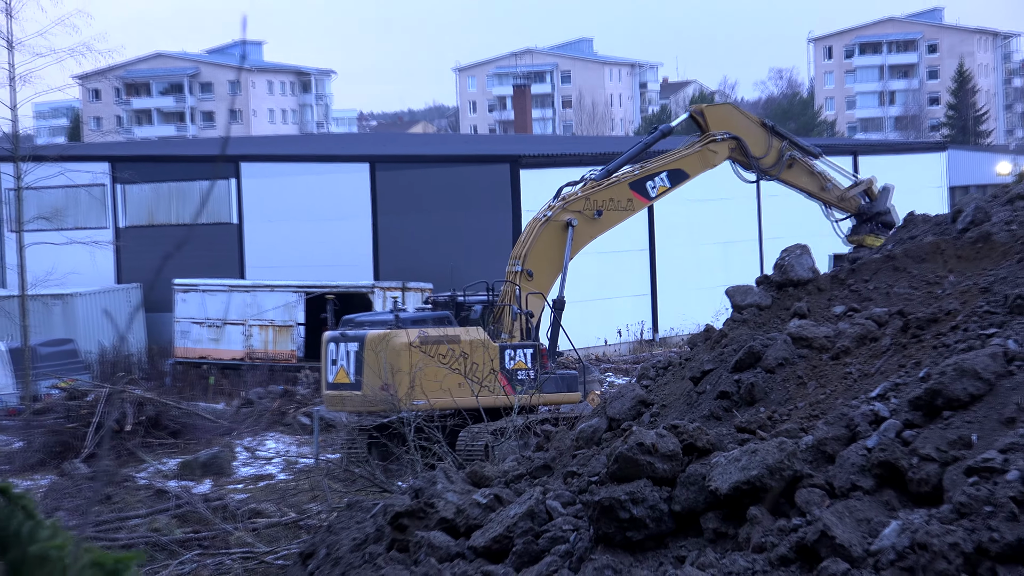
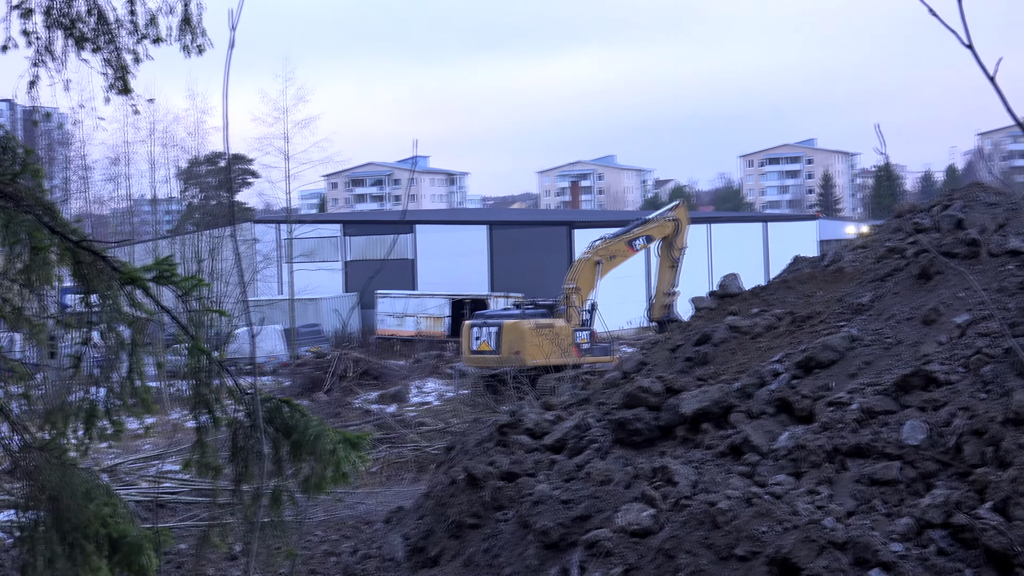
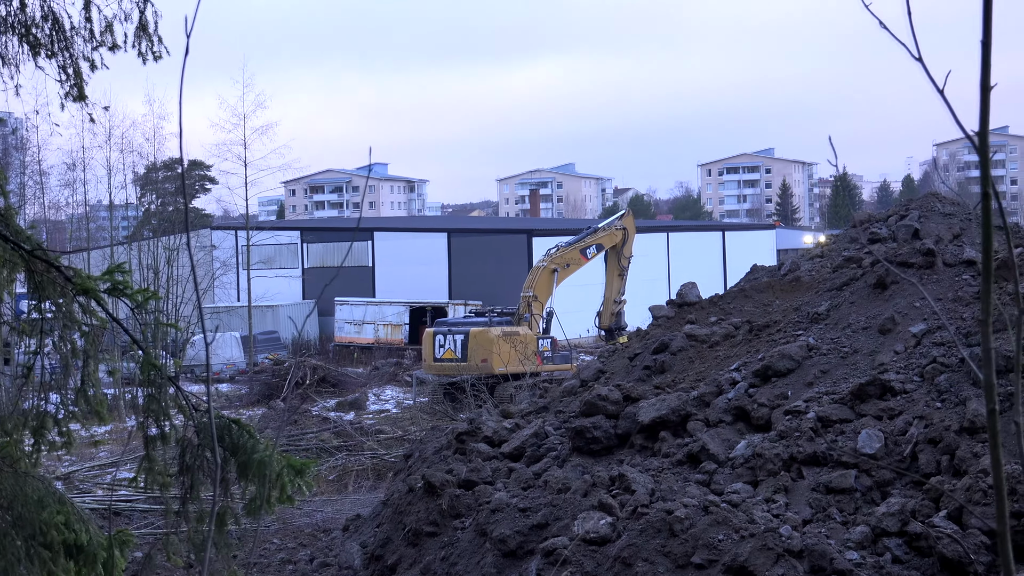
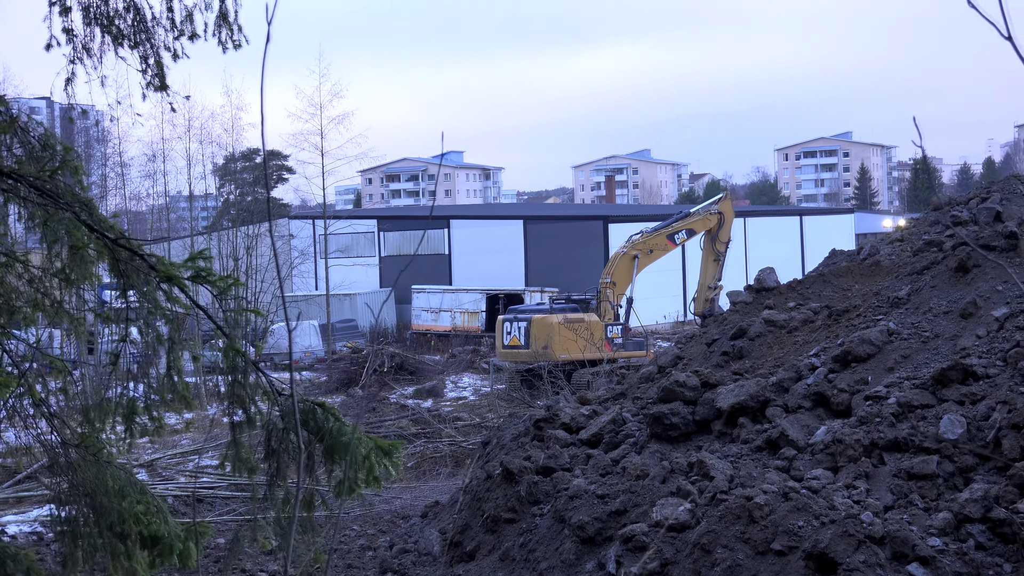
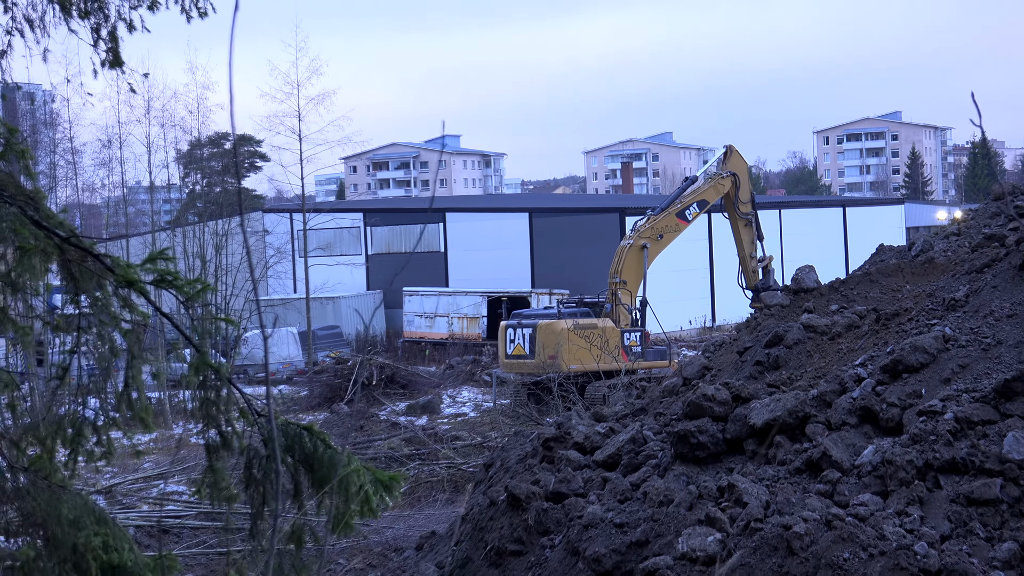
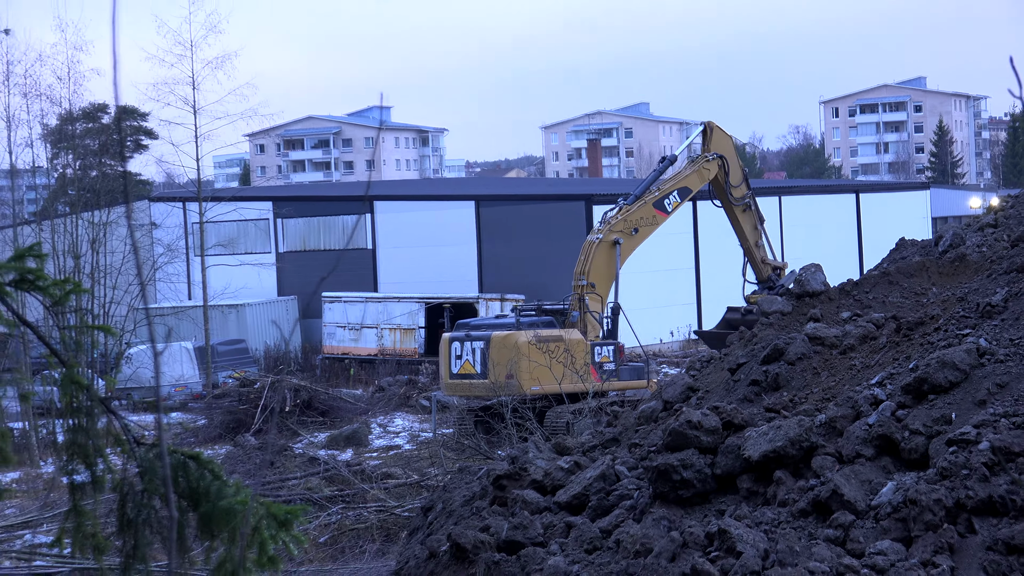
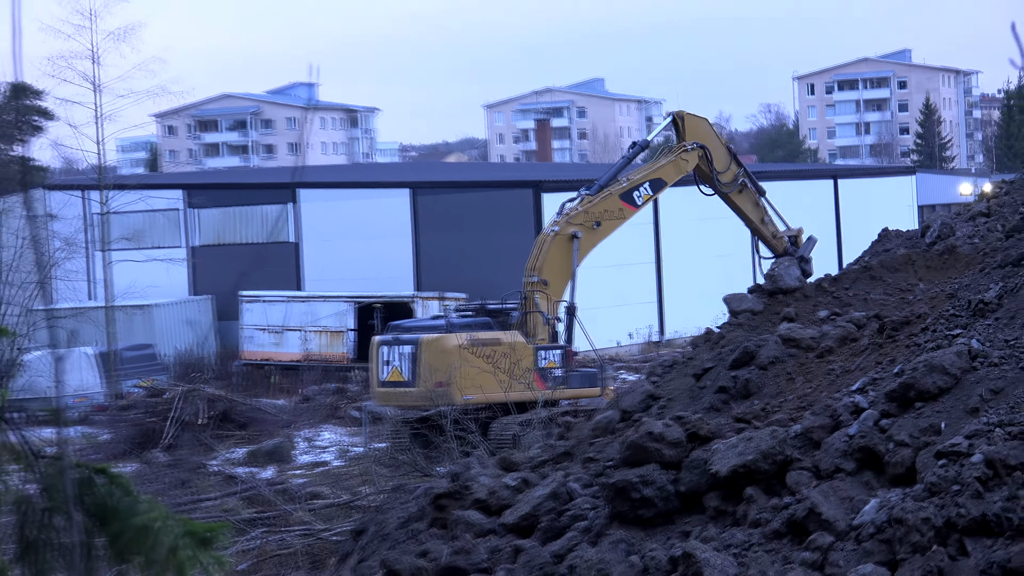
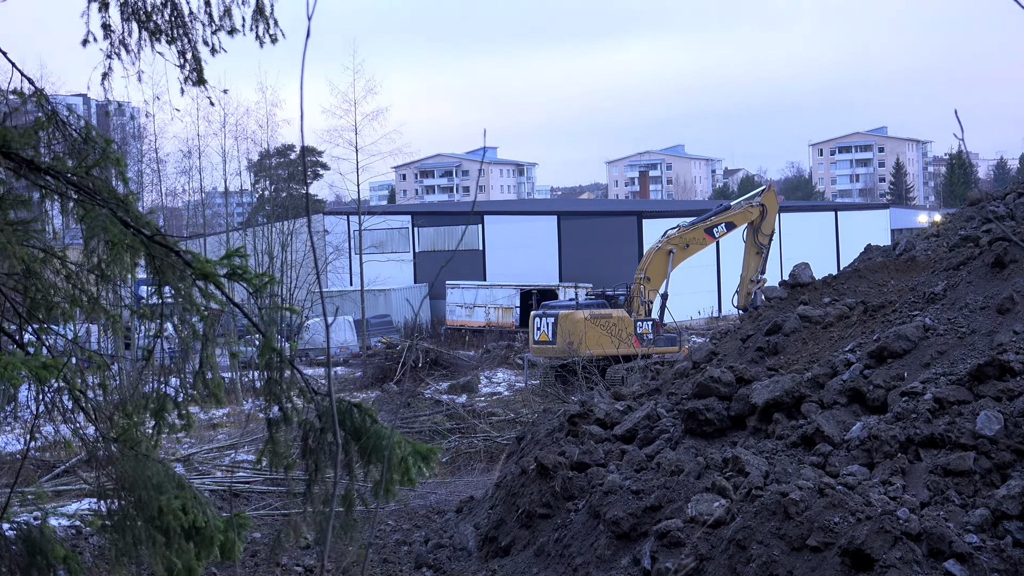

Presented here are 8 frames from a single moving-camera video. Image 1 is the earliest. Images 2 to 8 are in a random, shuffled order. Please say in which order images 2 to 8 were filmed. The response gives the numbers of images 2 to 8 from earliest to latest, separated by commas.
7, 6, 5, 8, 4, 2, 3
